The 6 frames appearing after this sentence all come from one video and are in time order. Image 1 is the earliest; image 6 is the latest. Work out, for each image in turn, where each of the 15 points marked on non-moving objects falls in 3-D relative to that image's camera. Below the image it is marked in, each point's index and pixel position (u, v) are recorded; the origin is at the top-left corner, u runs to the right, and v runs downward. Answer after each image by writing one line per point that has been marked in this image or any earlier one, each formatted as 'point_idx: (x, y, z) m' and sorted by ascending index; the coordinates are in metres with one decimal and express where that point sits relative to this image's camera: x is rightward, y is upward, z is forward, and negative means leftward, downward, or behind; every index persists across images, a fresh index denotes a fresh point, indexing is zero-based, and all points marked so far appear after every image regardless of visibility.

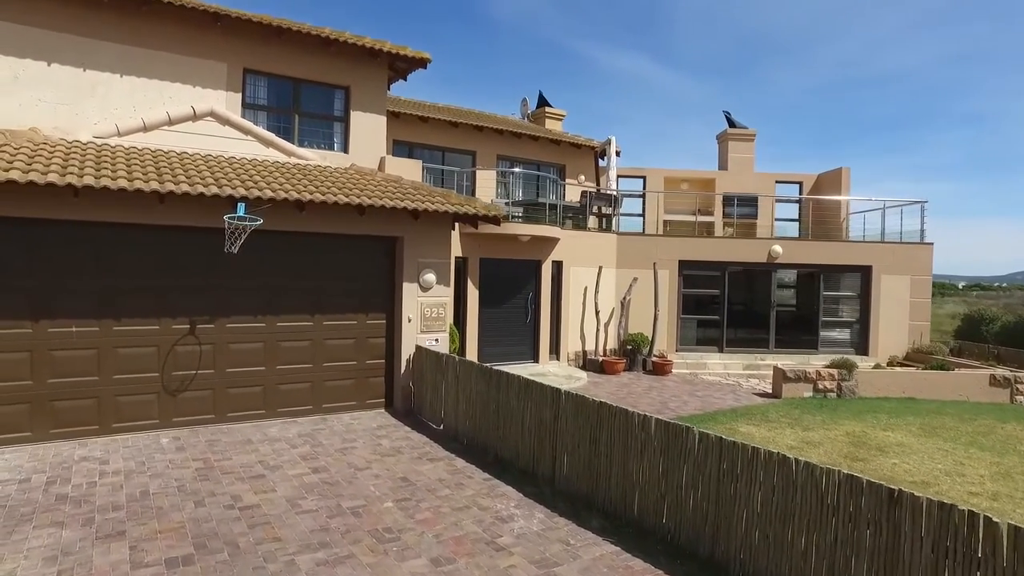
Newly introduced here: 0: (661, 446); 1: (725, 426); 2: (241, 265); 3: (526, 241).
0: (+1.3, -1.4, +5.8) m
1: (+3.4, -2.2, +10.7) m
2: (-3.6, +0.3, +8.7) m
3: (+0.3, +1.0, +14.4) m
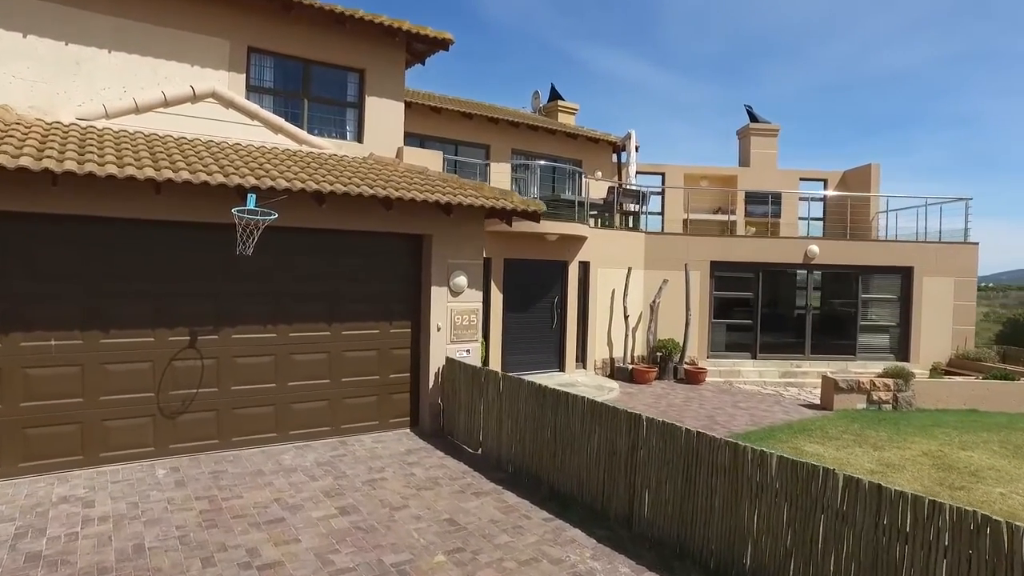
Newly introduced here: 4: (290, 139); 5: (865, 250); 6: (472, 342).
0: (+1.9, -1.4, +4.6) m
1: (+4.0, -2.3, +9.6) m
2: (-3.0, +0.2, +7.6) m
3: (+0.8, +1.0, +13.3) m
4: (-3.0, +2.0, +9.1) m
5: (+8.7, +0.9, +16.3) m
6: (-0.6, -0.8, +9.2) m
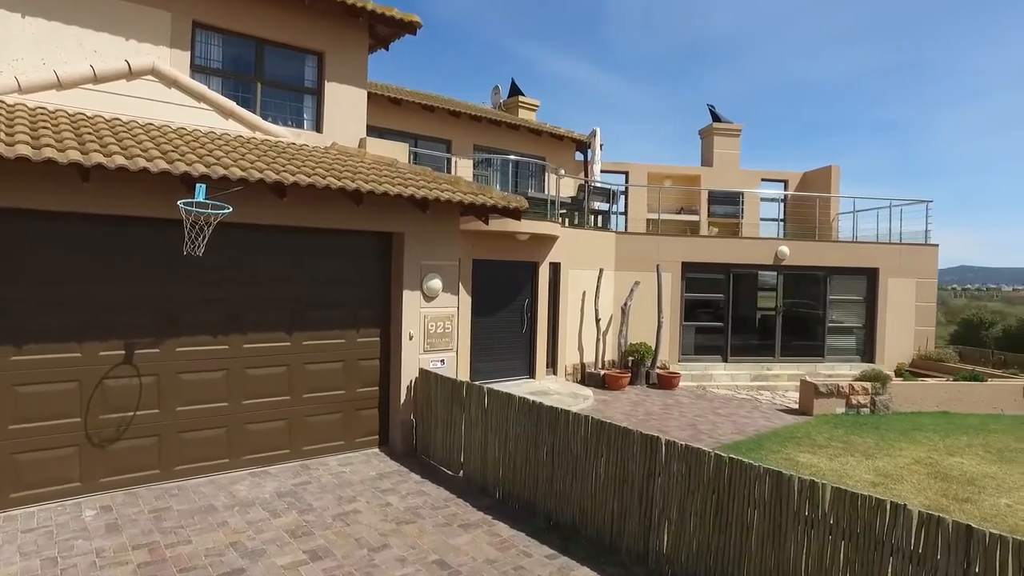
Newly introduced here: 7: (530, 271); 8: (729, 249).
0: (+2.0, -1.5, +4.0) m
1: (+3.7, -2.3, +9.1) m
2: (-3.1, +0.2, +6.6) m
3: (+0.2, +0.9, +12.6) m
4: (-3.3, +2.0, +8.1) m
5: (+7.9, +0.9, +16.2) m
6: (-0.8, -0.8, +8.4) m
7: (+0.3, +0.3, +13.0) m
8: (+5.2, +0.9, +15.8) m
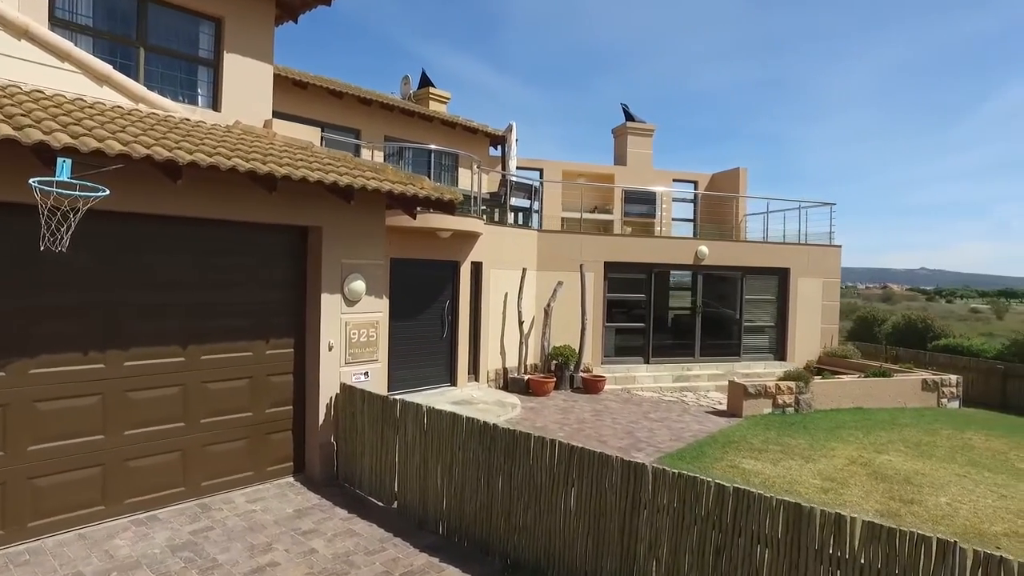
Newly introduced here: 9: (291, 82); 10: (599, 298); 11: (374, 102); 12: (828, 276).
0: (+1.9, -1.5, +3.5) m
1: (+2.8, -2.3, +8.8) m
2: (-3.5, +0.1, +5.2) m
3: (-1.2, +0.9, +11.7) m
4: (-3.9, +1.9, +6.6) m
5: (+5.8, +0.9, +16.4) m
6: (-1.6, -0.8, +7.3) m
7: (-1.1, +0.3, +12.1) m
8: (+3.2, +0.9, +15.6) m
9: (-4.4, +4.1, +13.3) m
10: (+2.0, -0.2, +15.2) m
11: (-3.1, +4.1, +14.8) m
12: (+8.3, +0.3, +17.4) m
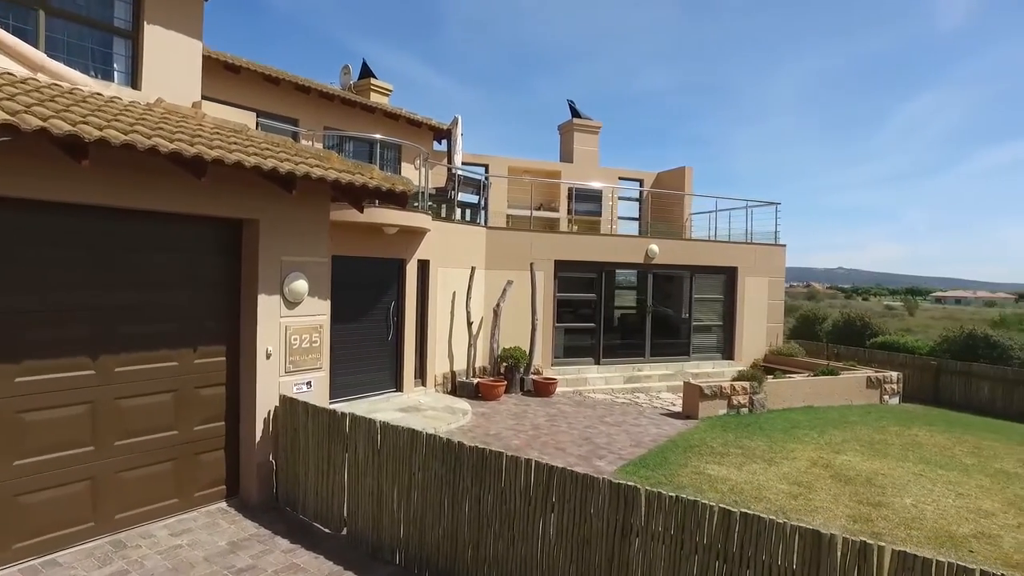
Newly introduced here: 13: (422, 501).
0: (+1.9, -1.5, +3.1) m
1: (+2.2, -2.3, +8.5) m
2: (-3.7, +0.1, +4.3) m
3: (-2.0, +0.9, +11.0) m
4: (-4.3, +1.9, +5.7) m
5: (+4.5, +0.9, +16.4) m
6: (-2.0, -0.8, +6.6) m
7: (-2.0, +0.3, +11.4) m
8: (+2.0, +1.0, +15.2) m
9: (-5.4, +4.1, +12.3) m
10: (+0.8, -0.2, +14.8) m
11: (-4.2, +4.1, +13.9) m
12: (+6.9, +0.3, +17.5) m
13: (-0.7, -1.6, +5.0) m
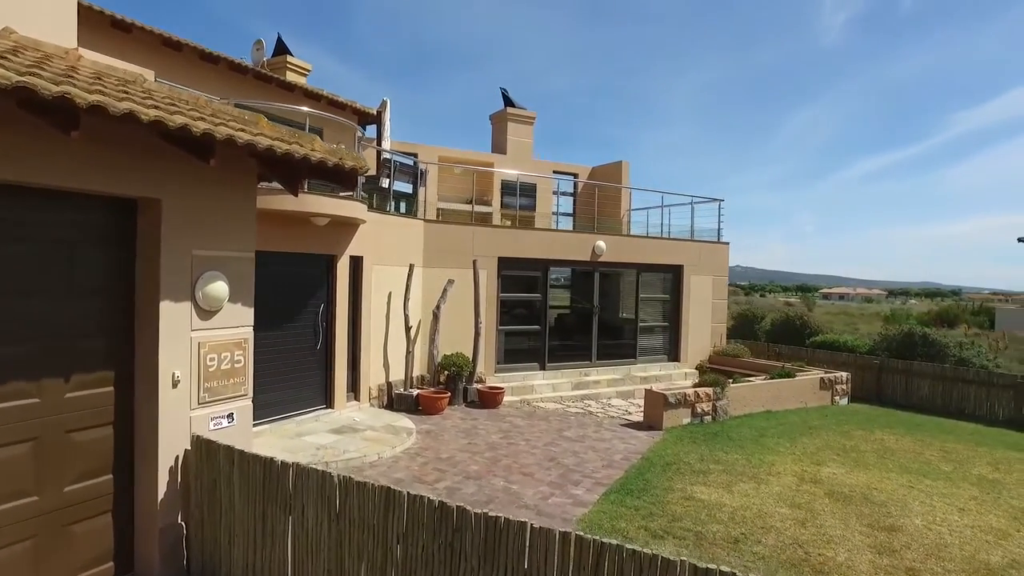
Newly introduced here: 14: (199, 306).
0: (+2.2, -1.5, +2.1) m
1: (+1.8, -2.3, +7.5) m
2: (-3.5, +0.1, +2.5) m
3: (-2.7, +0.9, +9.4) m
4: (-4.3, +1.9, +3.8) m
5: (+3.1, +1.0, +15.6) m
6: (-2.1, -0.9, +5.1) m
7: (-2.7, +0.3, +9.8) m
8: (+0.7, +1.0, +14.1) m
9: (-6.2, +4.1, +10.2) m
10: (-0.4, -0.2, +13.5) m
11: (-5.2, +4.1, +12.0) m
12: (+5.2, +0.4, +17.1) m
13: (-0.6, -1.6, +3.6) m
14: (-2.2, -0.1, +4.7) m
